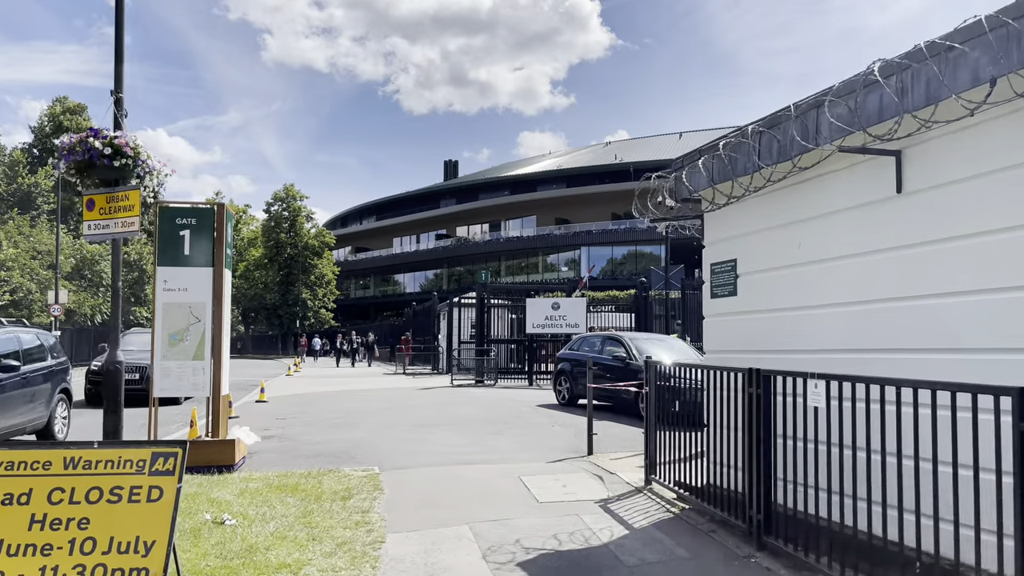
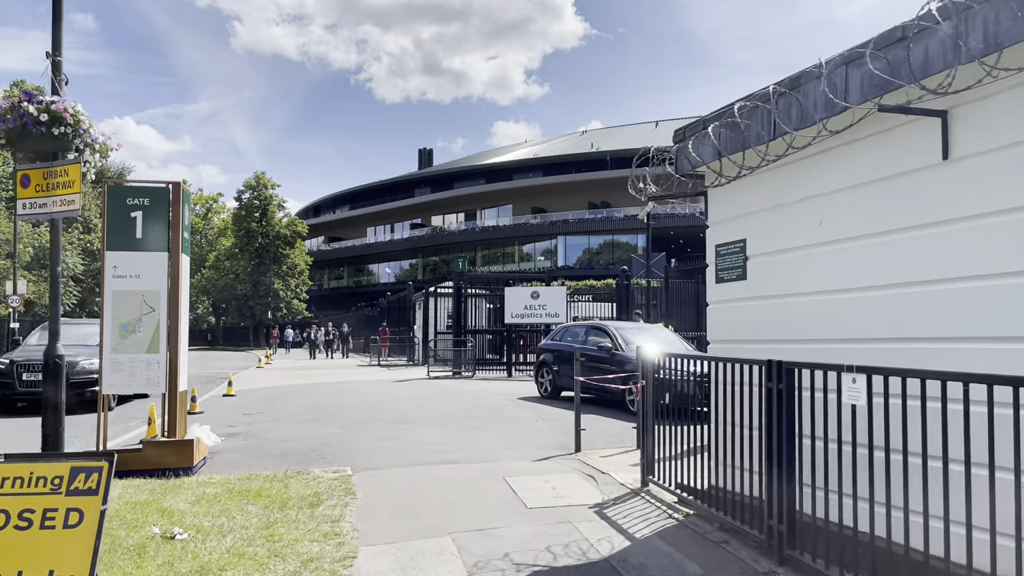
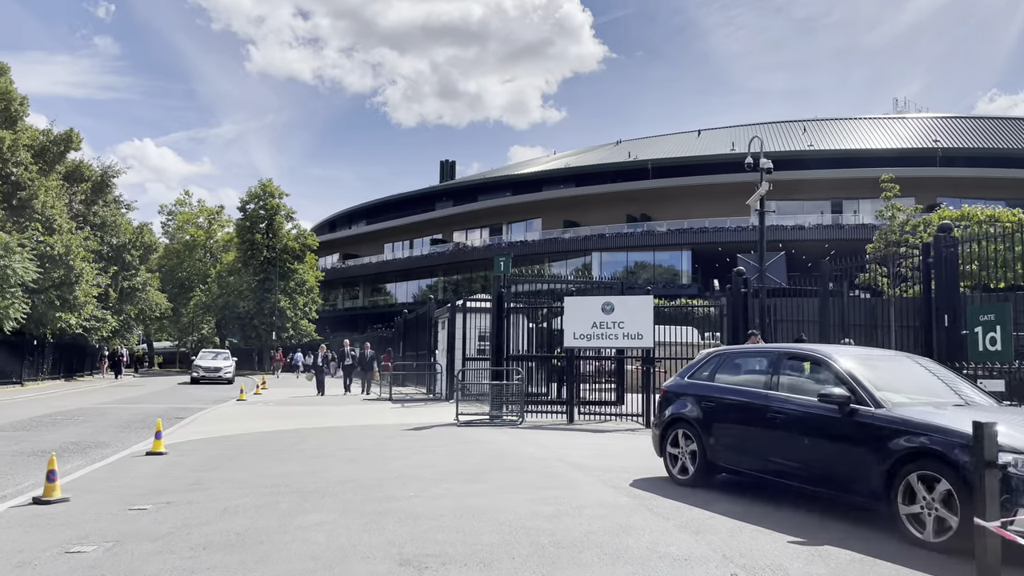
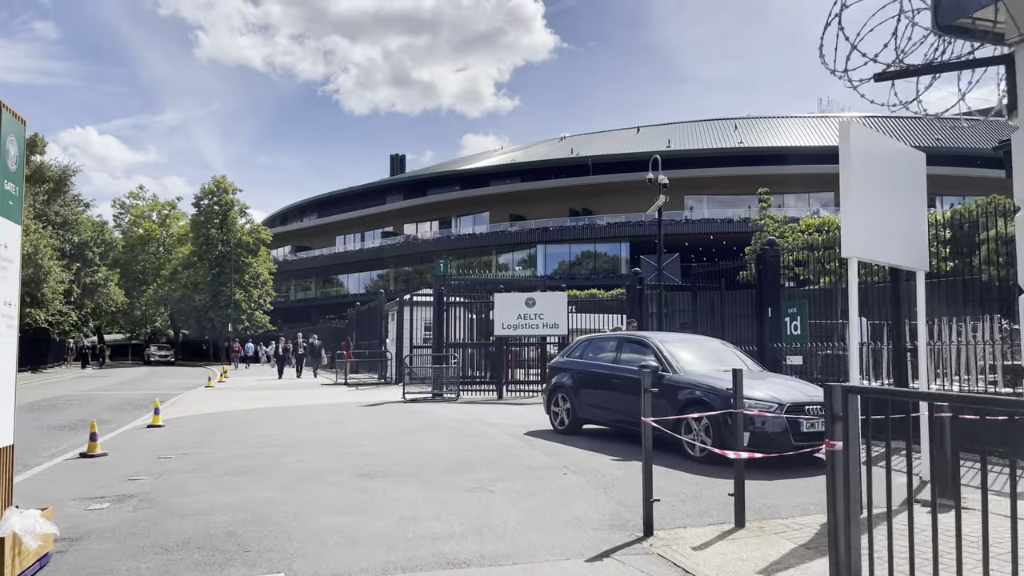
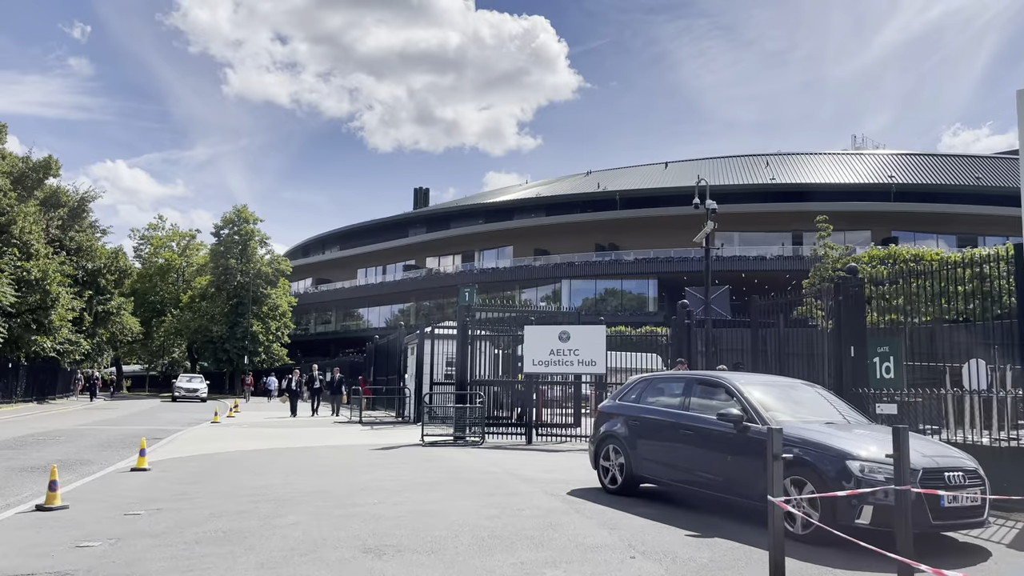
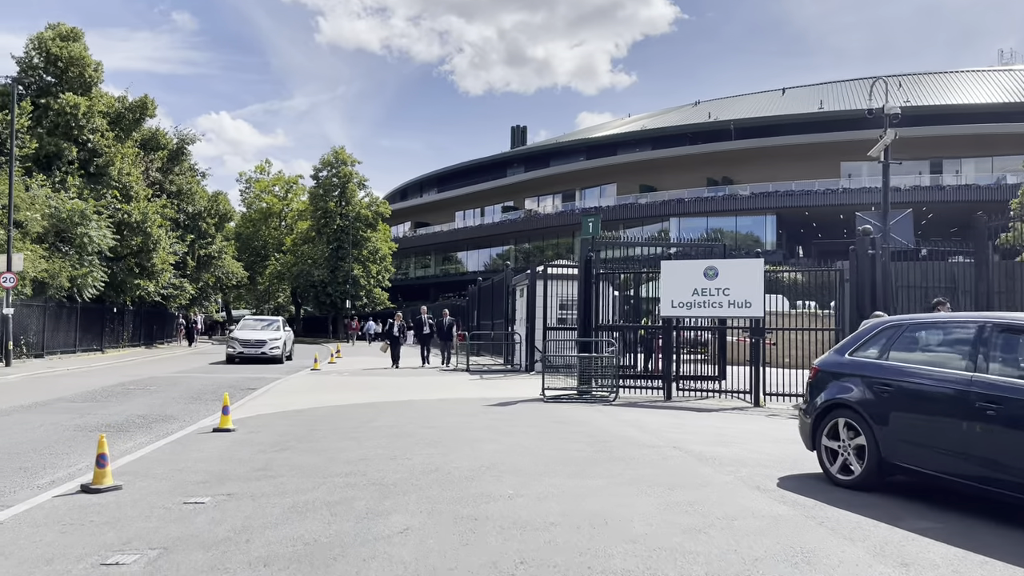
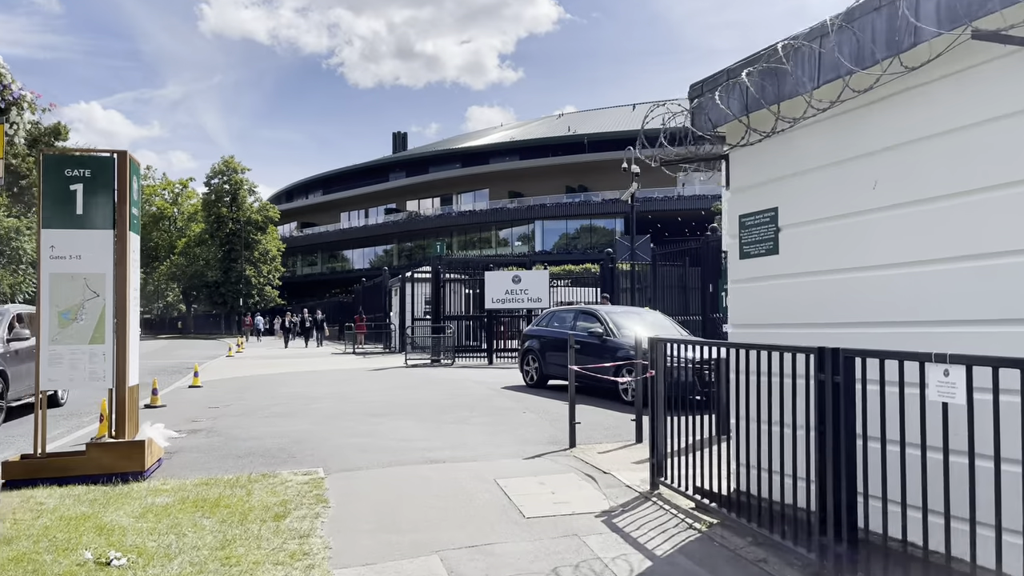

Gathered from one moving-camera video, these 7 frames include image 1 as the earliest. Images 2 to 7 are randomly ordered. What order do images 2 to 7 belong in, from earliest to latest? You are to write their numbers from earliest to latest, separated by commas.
2, 7, 4, 5, 3, 6
